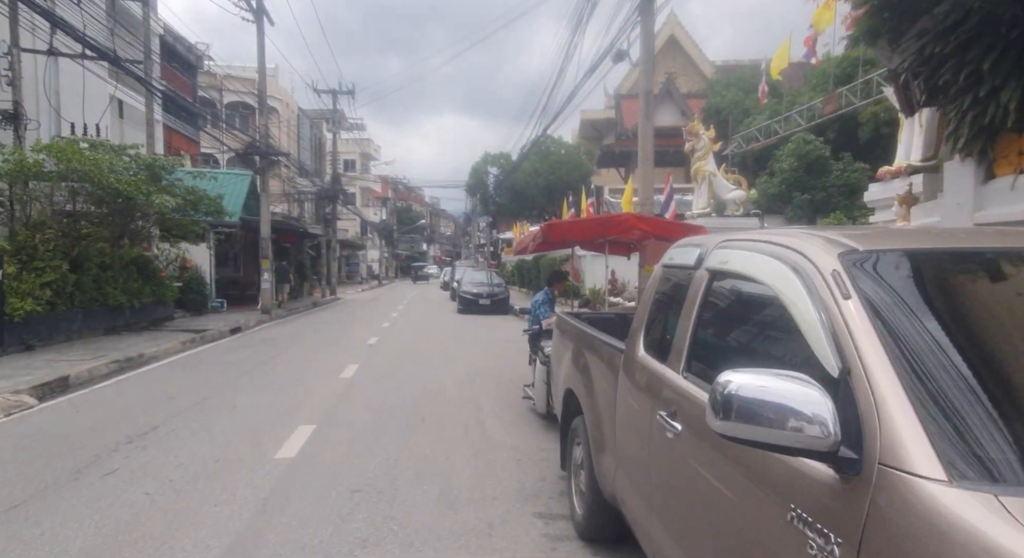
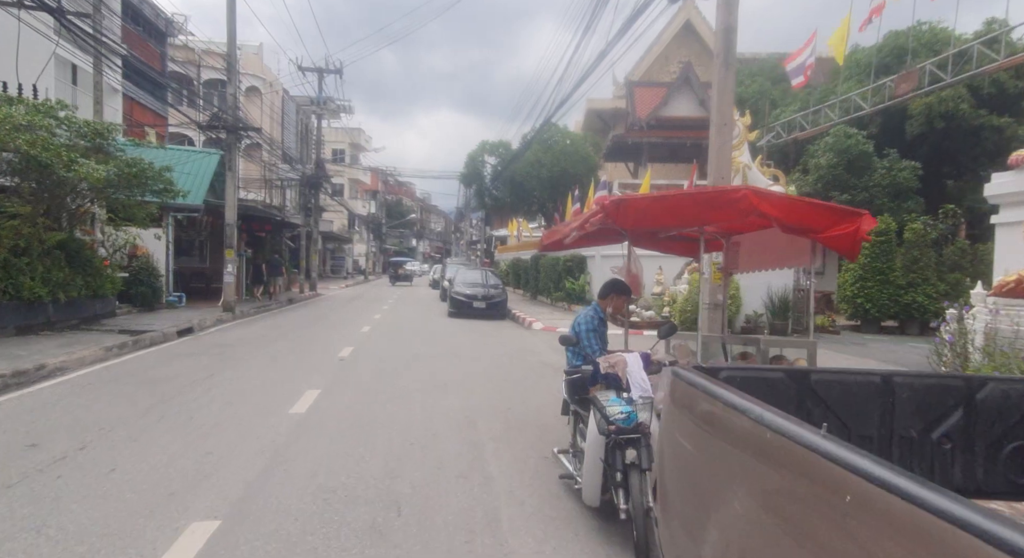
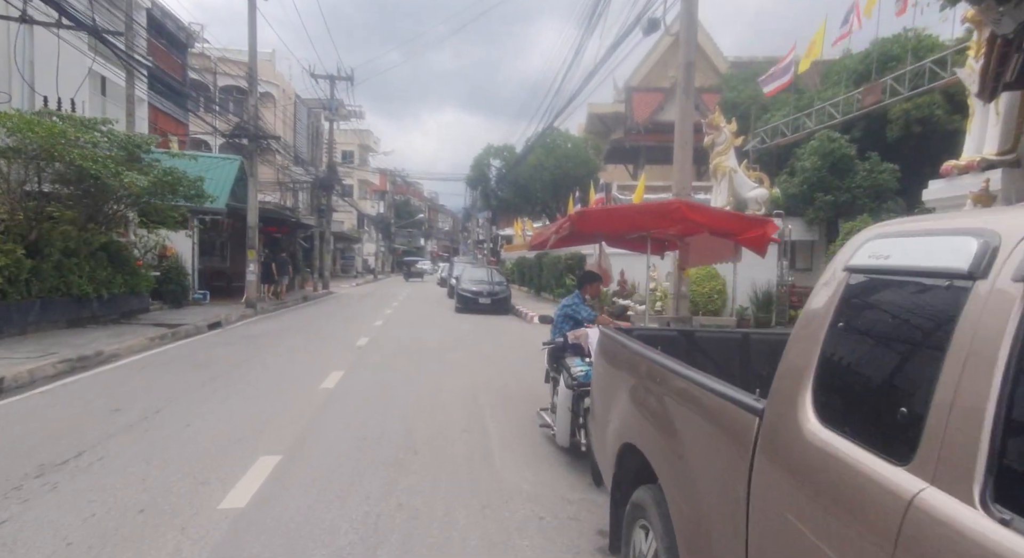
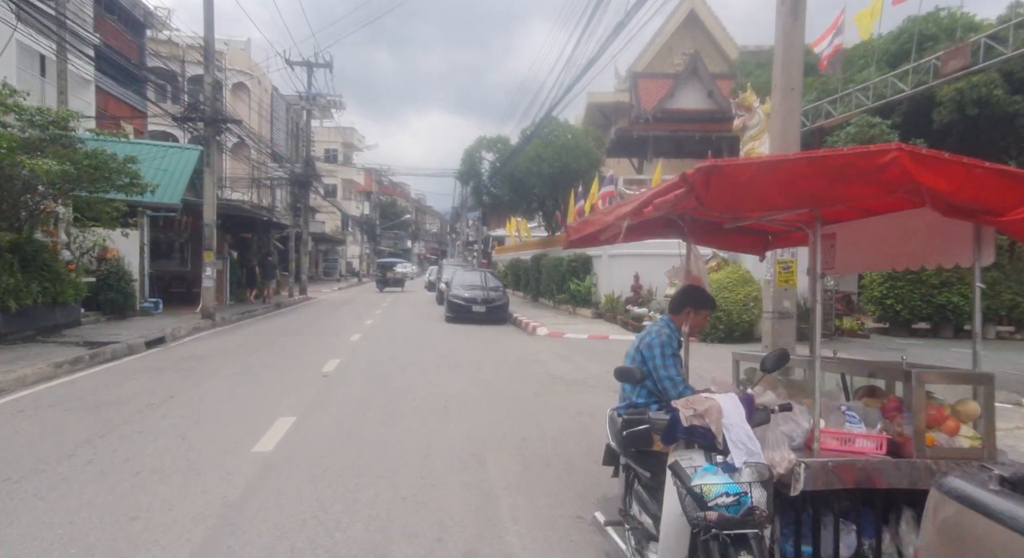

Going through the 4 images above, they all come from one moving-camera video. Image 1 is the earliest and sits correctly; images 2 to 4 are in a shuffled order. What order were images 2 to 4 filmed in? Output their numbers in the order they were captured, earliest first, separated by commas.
3, 2, 4
